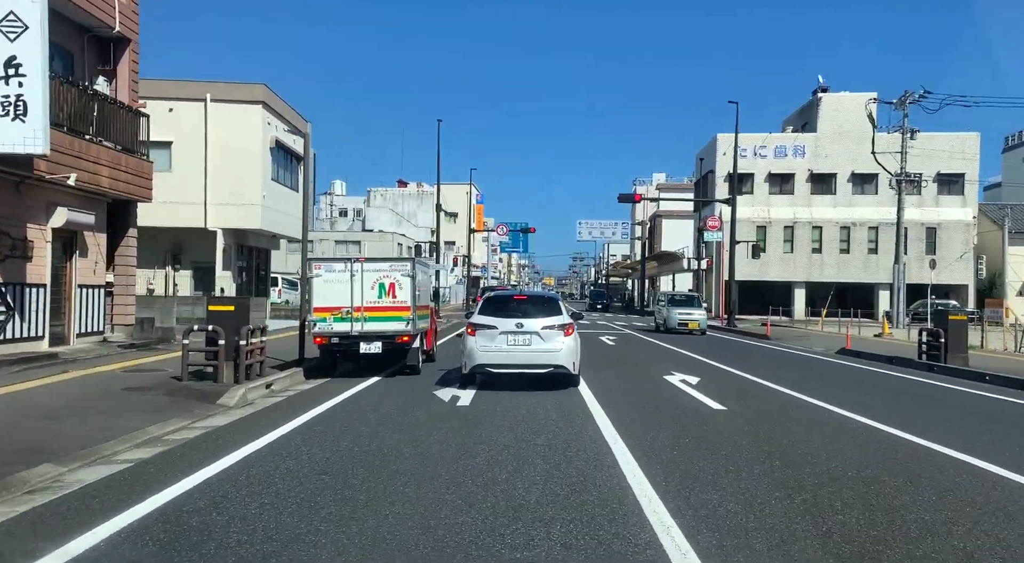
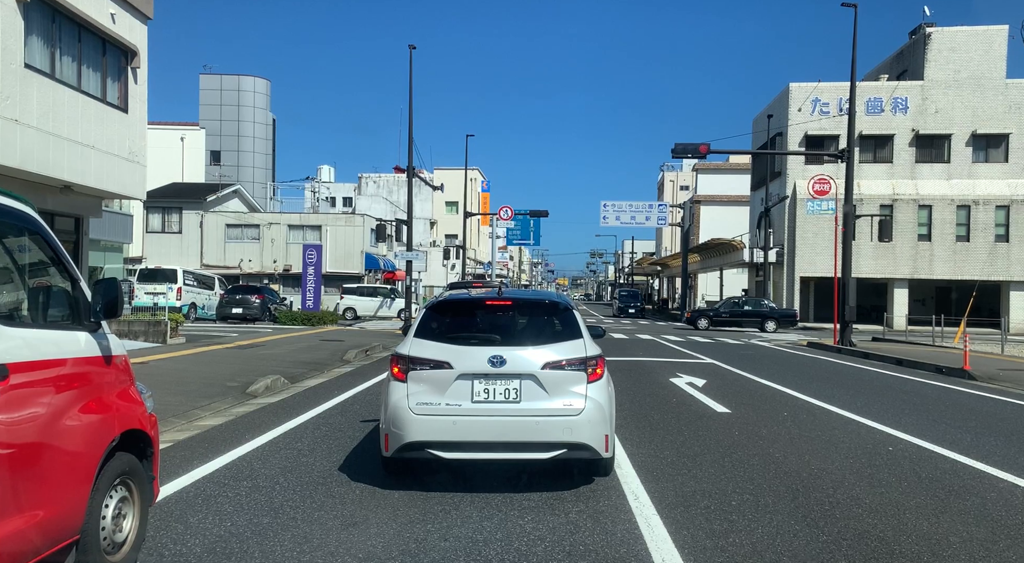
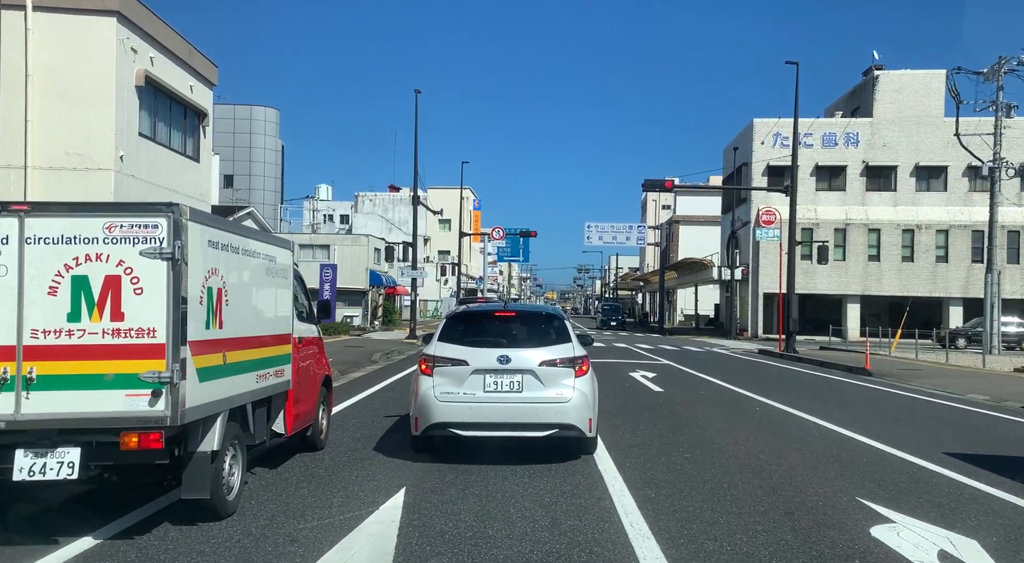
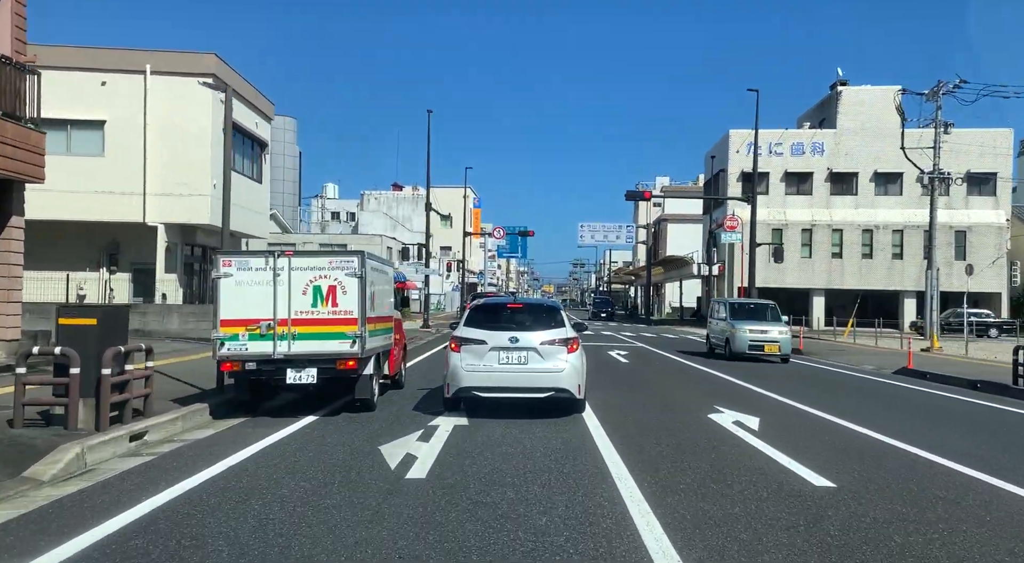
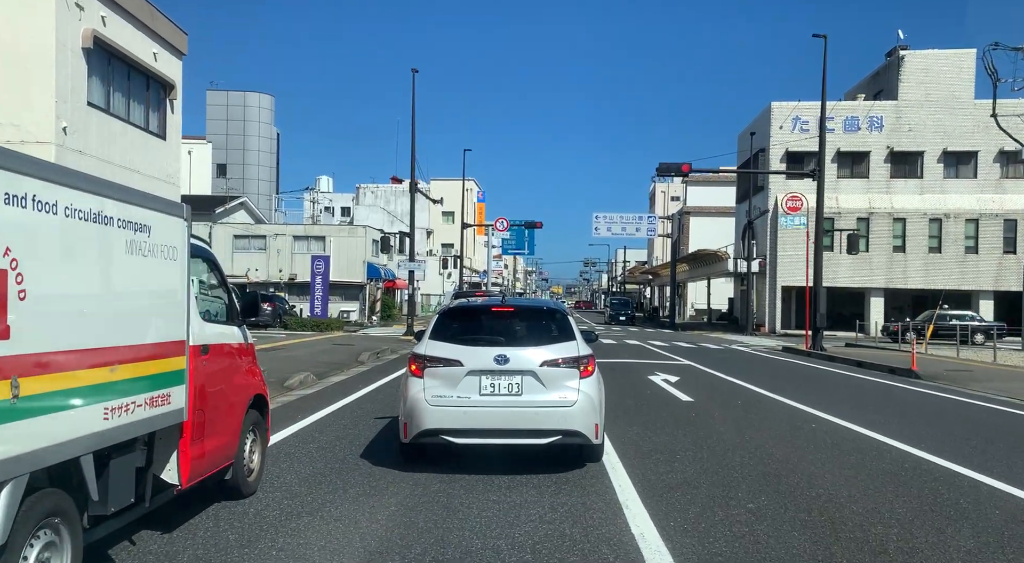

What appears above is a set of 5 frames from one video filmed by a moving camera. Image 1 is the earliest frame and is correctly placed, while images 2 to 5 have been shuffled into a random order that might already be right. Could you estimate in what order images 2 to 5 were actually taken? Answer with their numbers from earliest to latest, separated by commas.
4, 3, 5, 2
